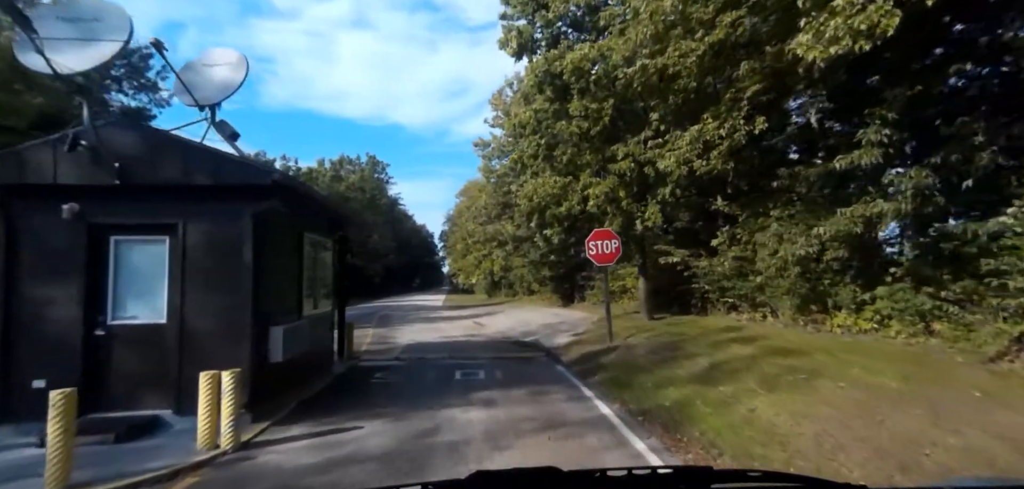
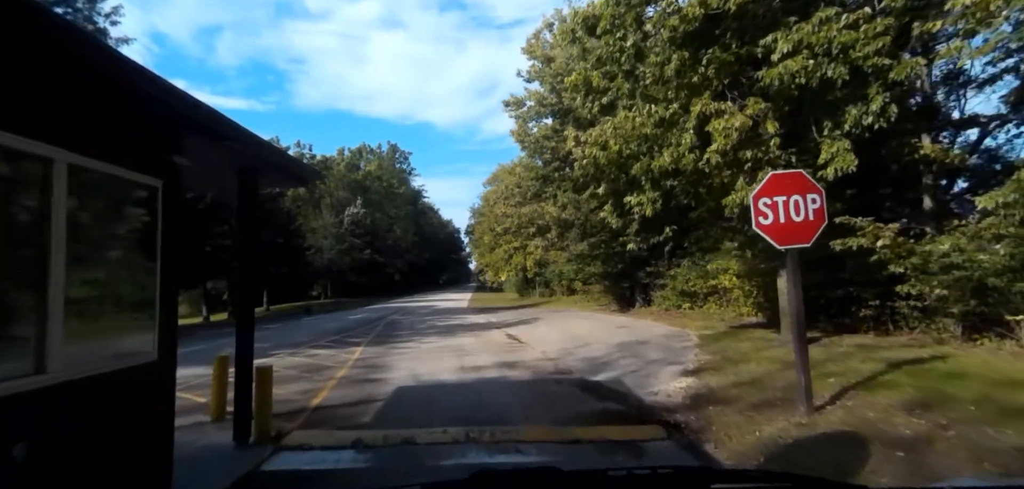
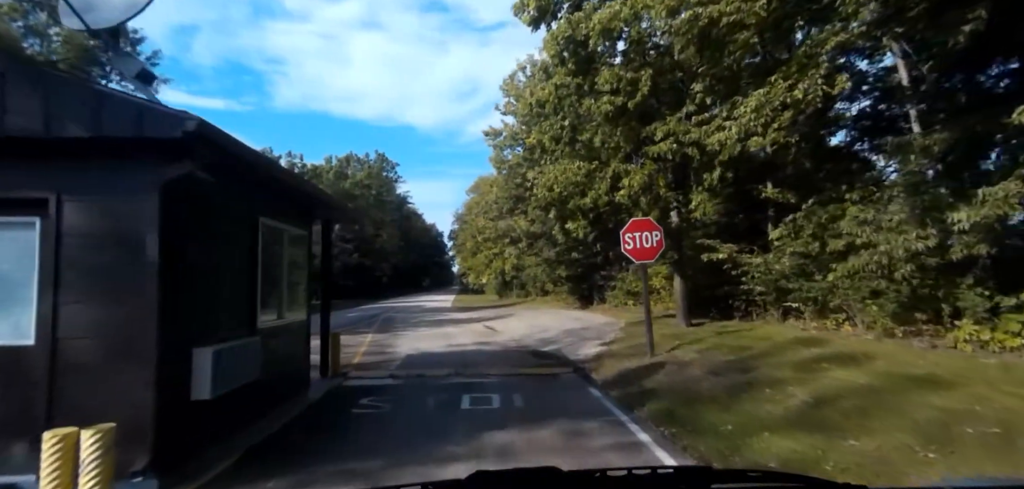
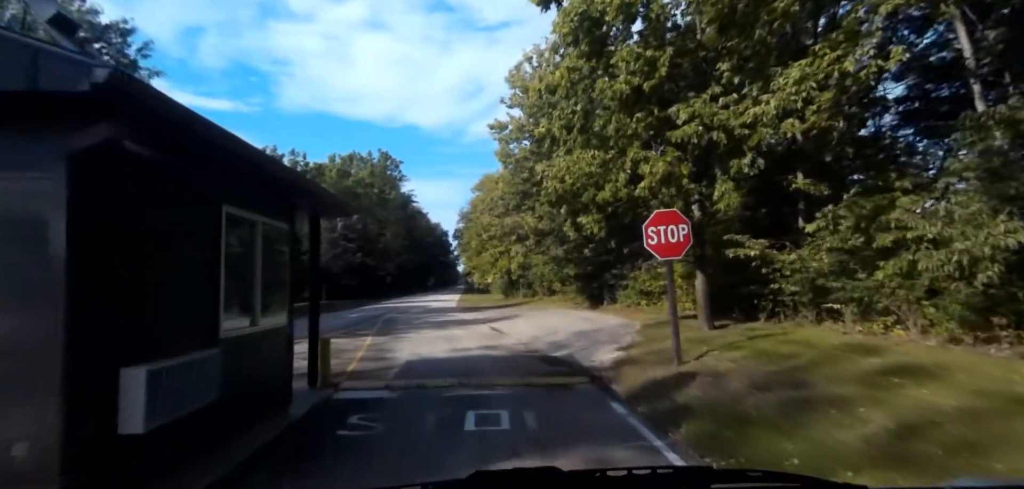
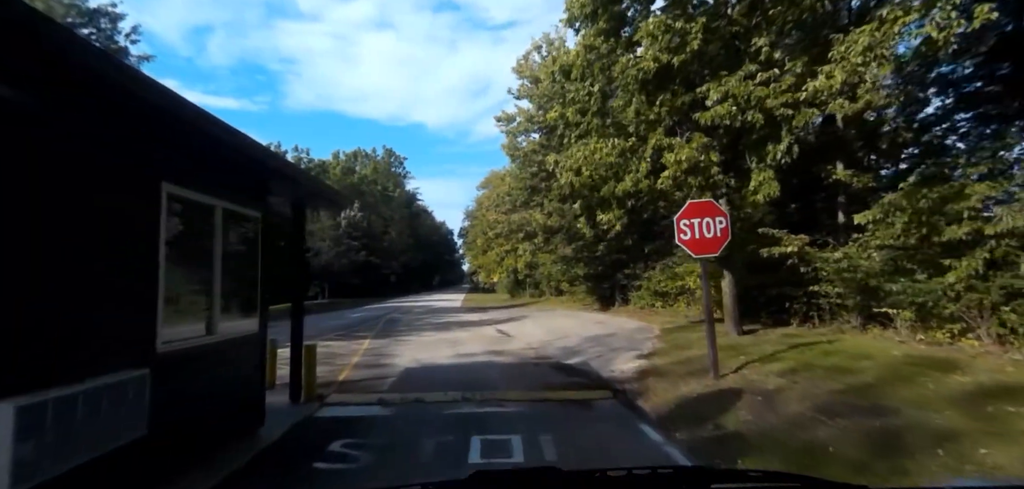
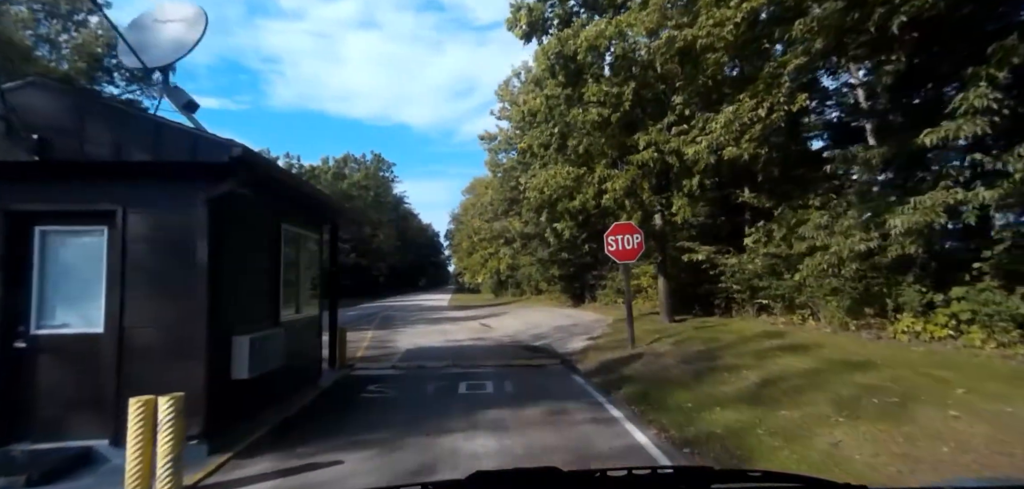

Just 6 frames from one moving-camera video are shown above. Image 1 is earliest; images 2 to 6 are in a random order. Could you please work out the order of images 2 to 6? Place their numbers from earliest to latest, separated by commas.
6, 3, 4, 5, 2
